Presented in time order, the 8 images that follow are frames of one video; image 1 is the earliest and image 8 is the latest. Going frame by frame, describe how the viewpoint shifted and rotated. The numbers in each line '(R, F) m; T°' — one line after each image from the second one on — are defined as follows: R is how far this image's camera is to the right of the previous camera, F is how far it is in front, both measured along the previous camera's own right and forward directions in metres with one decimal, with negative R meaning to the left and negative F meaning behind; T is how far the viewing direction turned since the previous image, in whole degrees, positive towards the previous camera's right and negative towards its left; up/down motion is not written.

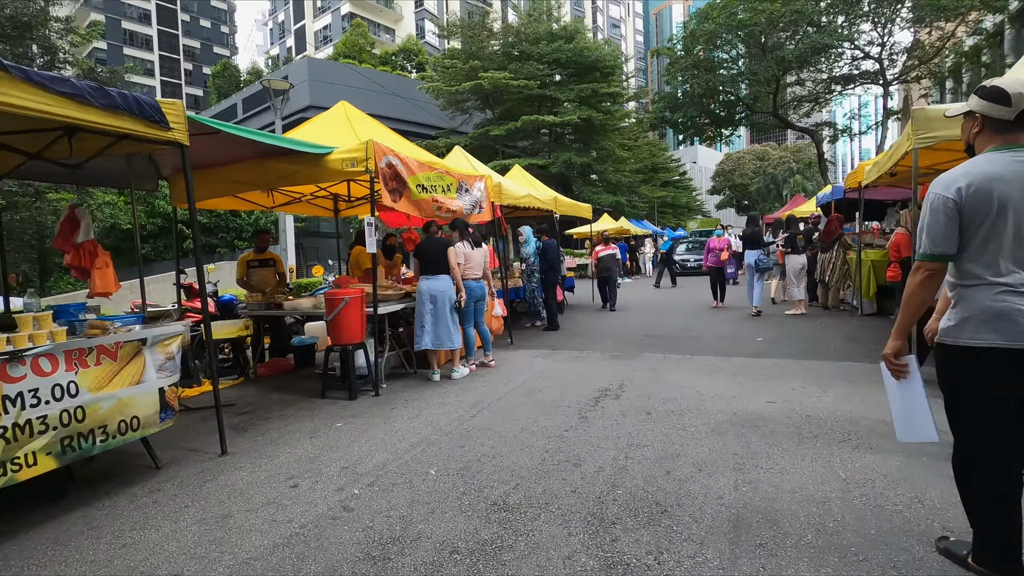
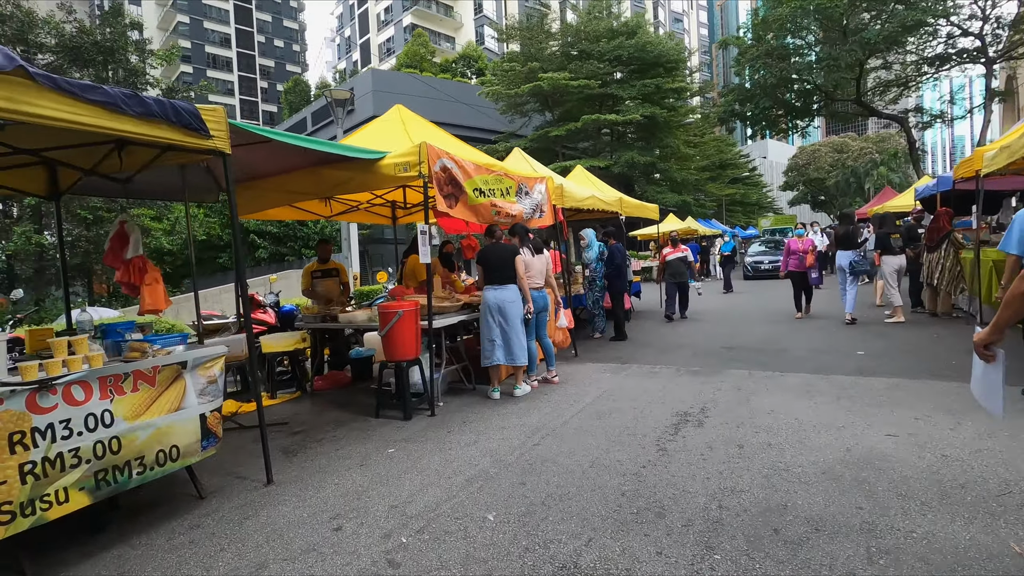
(0.0, +0.5) m; -7°
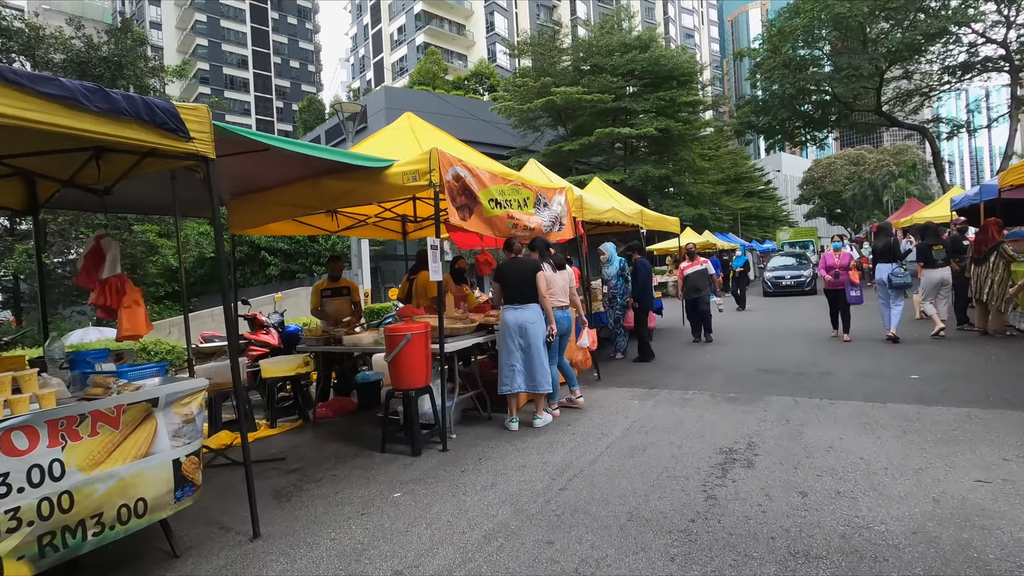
(-0.1, +0.5) m; -1°
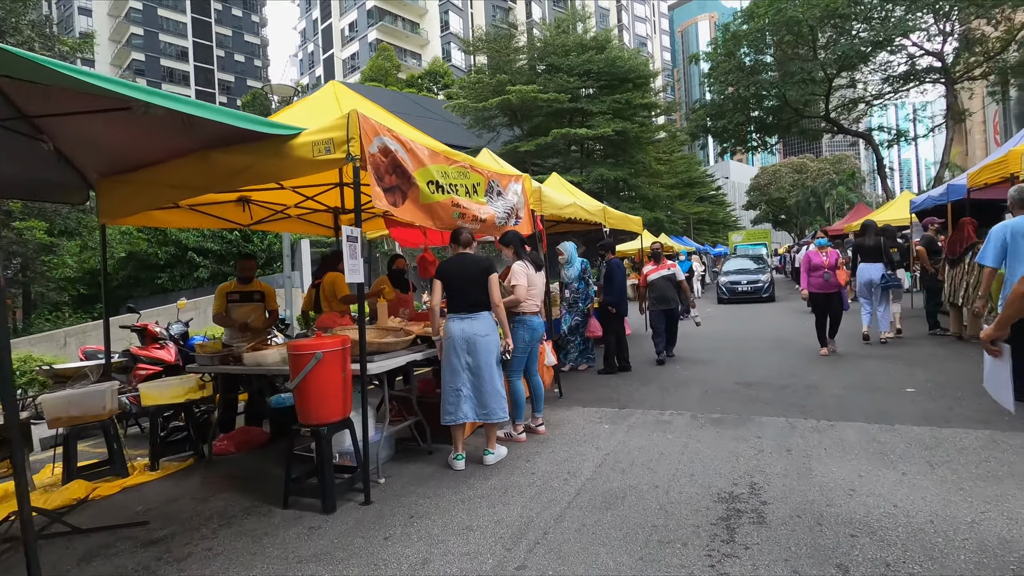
(+0.1, +1.1) m; +5°
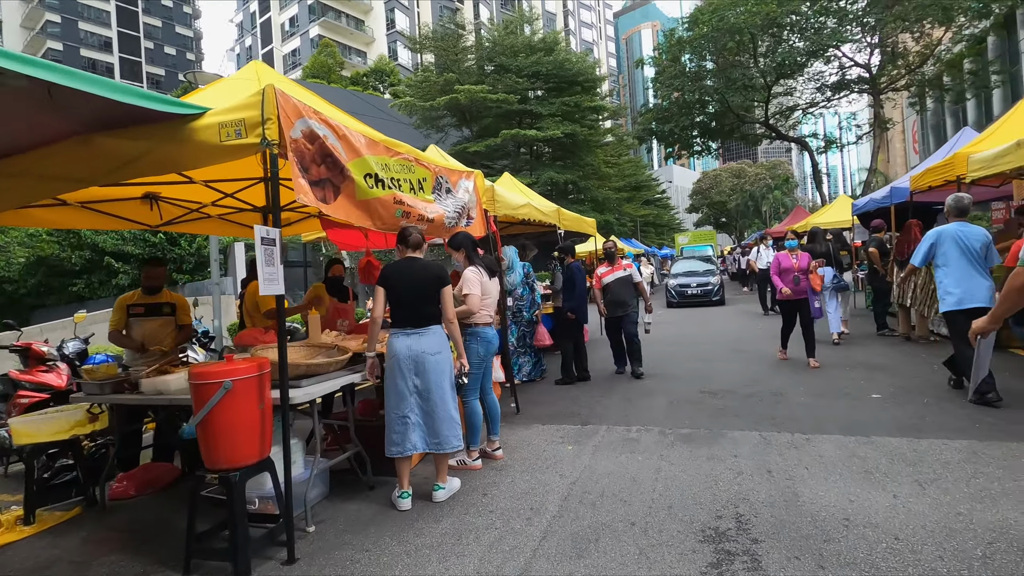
(0.0, +0.6) m; +5°
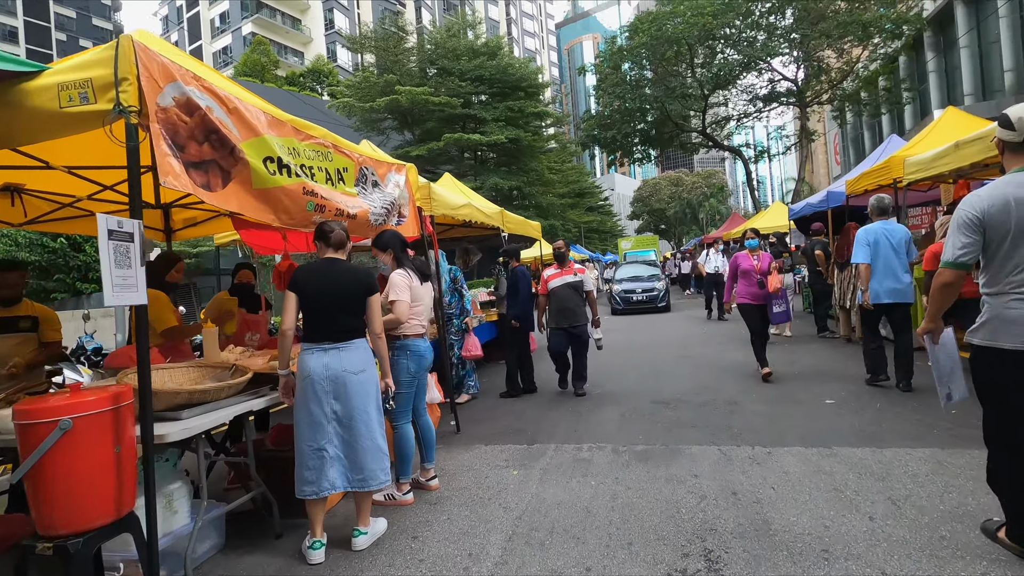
(+0.1, +0.6) m; +6°
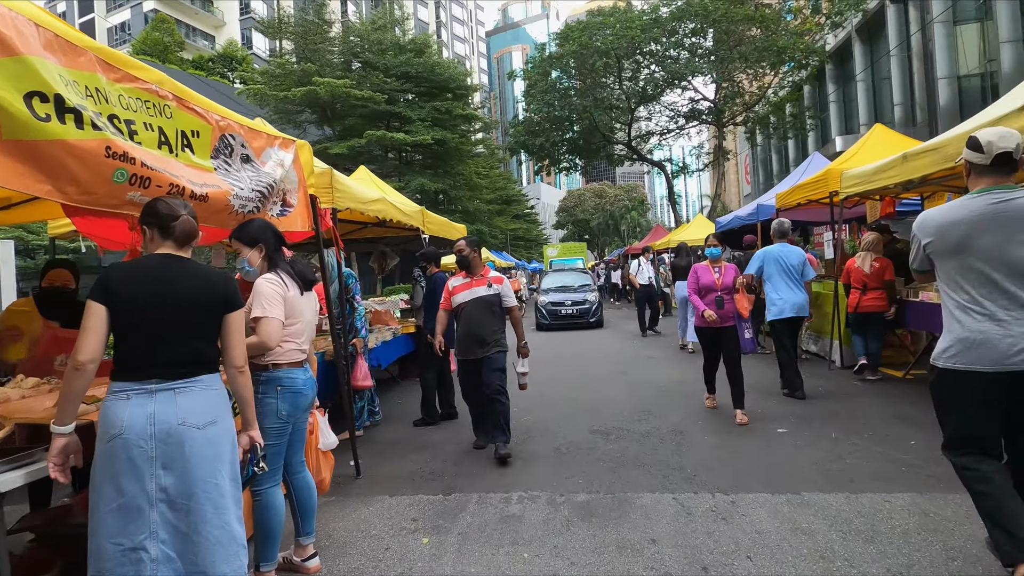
(+0.1, +1.0) m; +8°
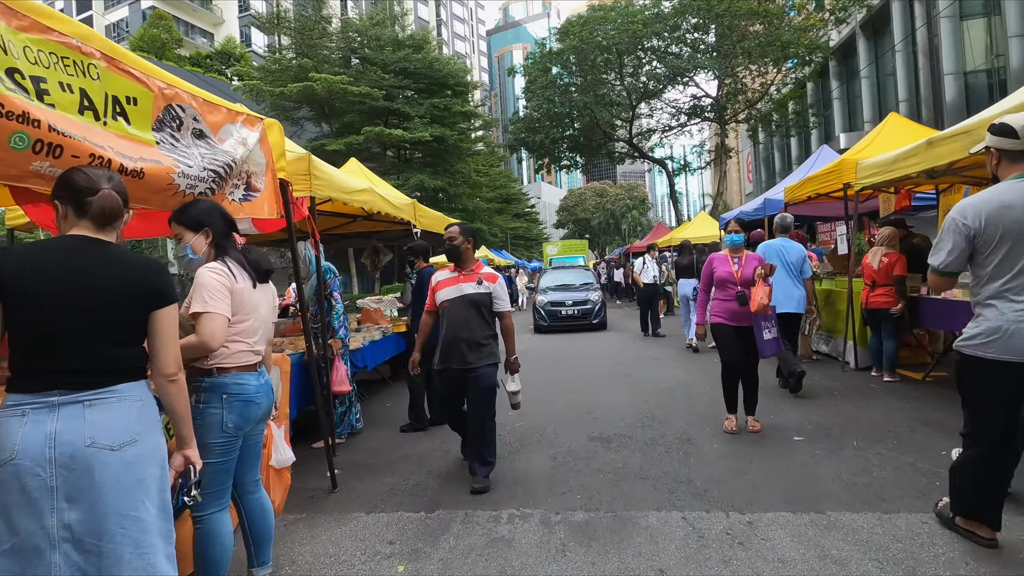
(+0.1, +0.4) m; 0°
